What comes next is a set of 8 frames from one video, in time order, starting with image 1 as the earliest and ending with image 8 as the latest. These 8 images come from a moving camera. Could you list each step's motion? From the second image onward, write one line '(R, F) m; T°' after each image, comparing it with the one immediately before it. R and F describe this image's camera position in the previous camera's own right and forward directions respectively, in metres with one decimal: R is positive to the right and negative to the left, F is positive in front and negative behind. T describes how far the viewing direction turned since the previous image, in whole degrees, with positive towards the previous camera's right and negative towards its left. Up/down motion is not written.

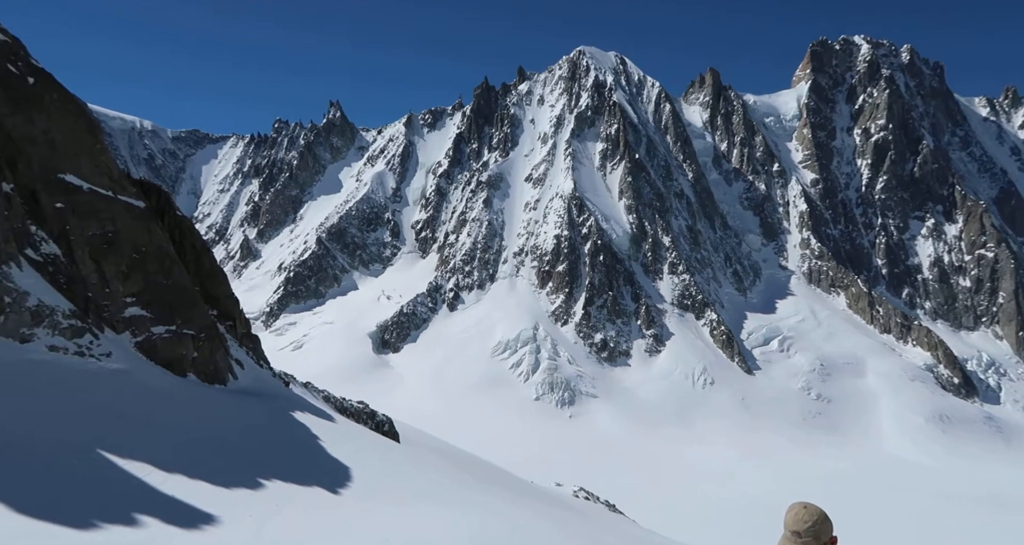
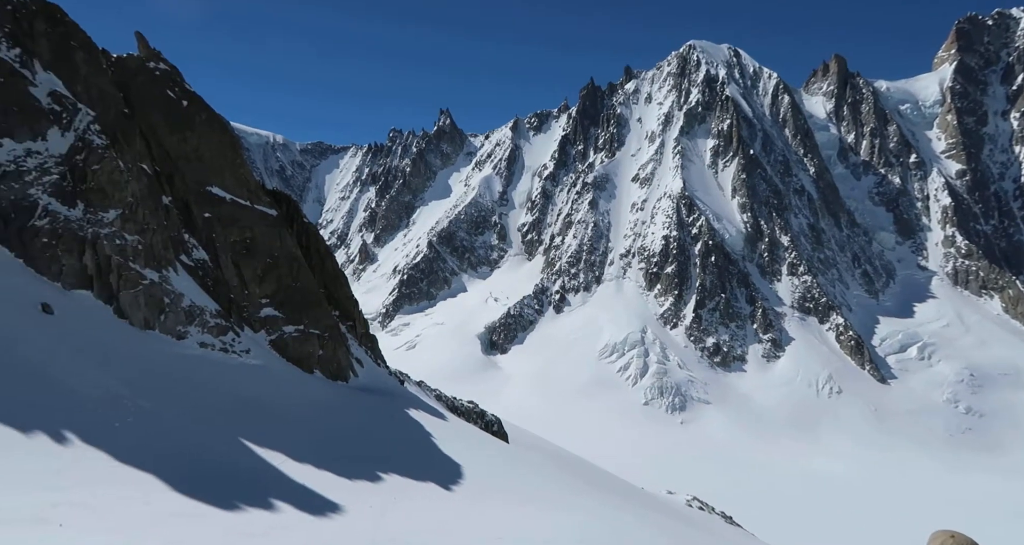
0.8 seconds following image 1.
(0.0, +0.3) m; -7°
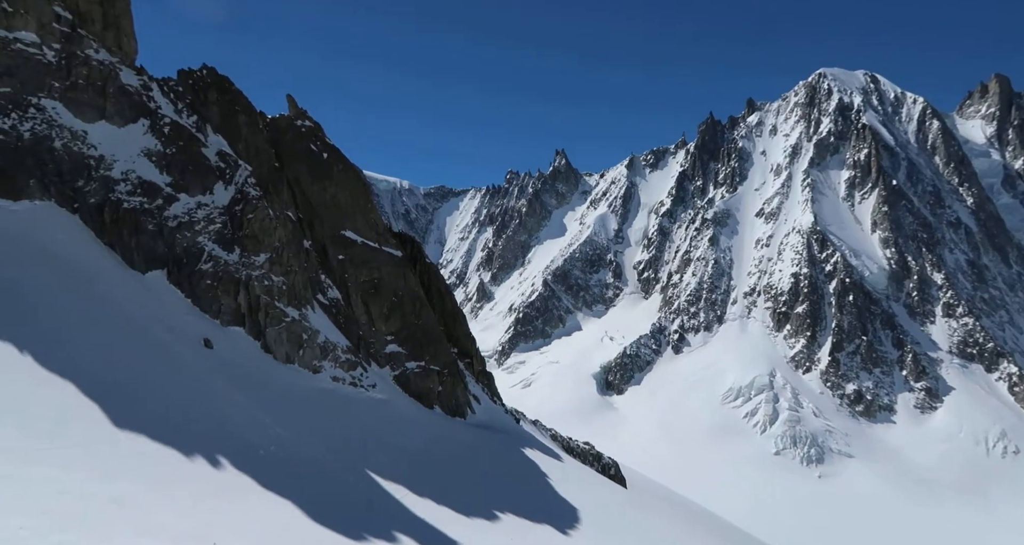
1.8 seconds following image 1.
(-0.1, +0.5) m; -7°
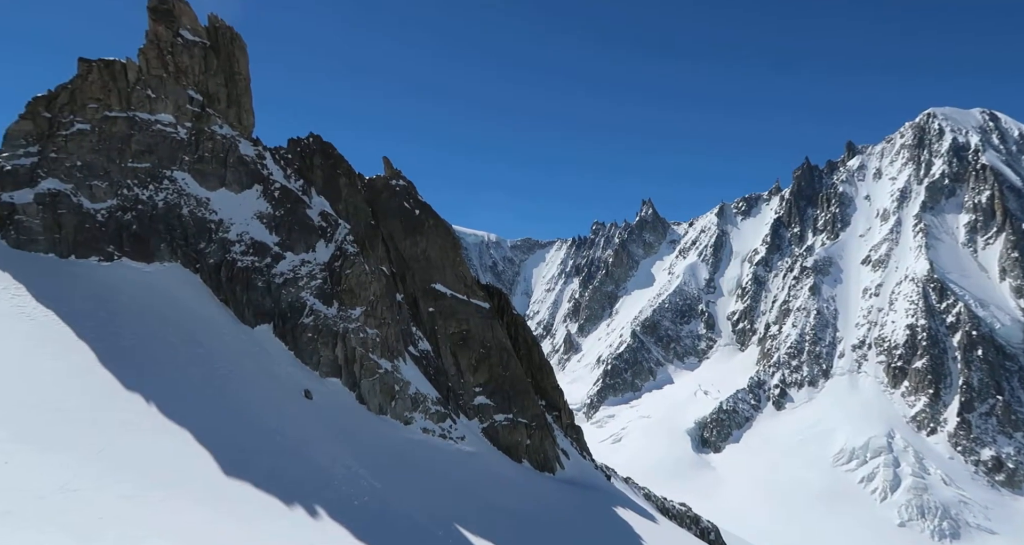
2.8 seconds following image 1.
(-0.1, +0.5) m; -5°
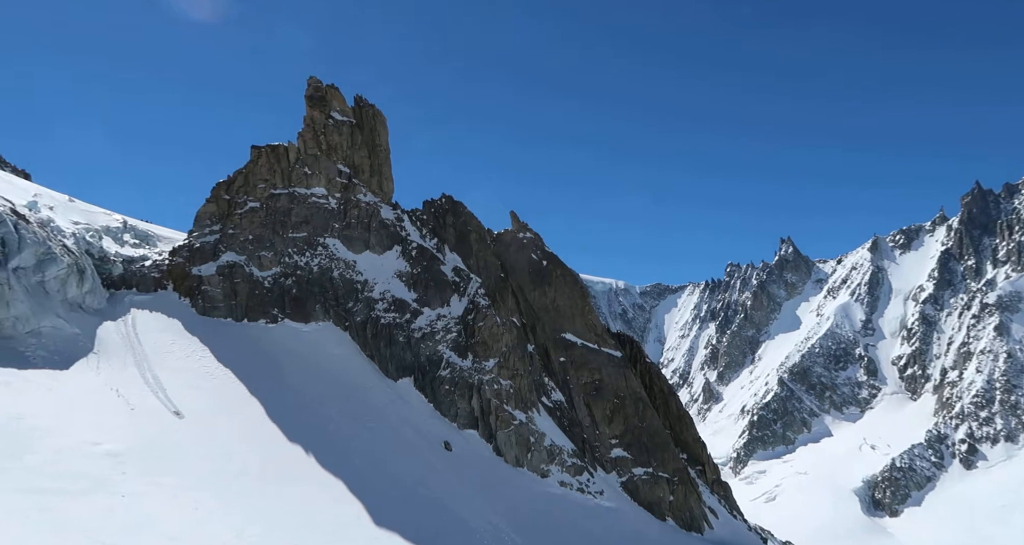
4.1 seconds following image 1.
(-0.2, +1.6) m; -8°
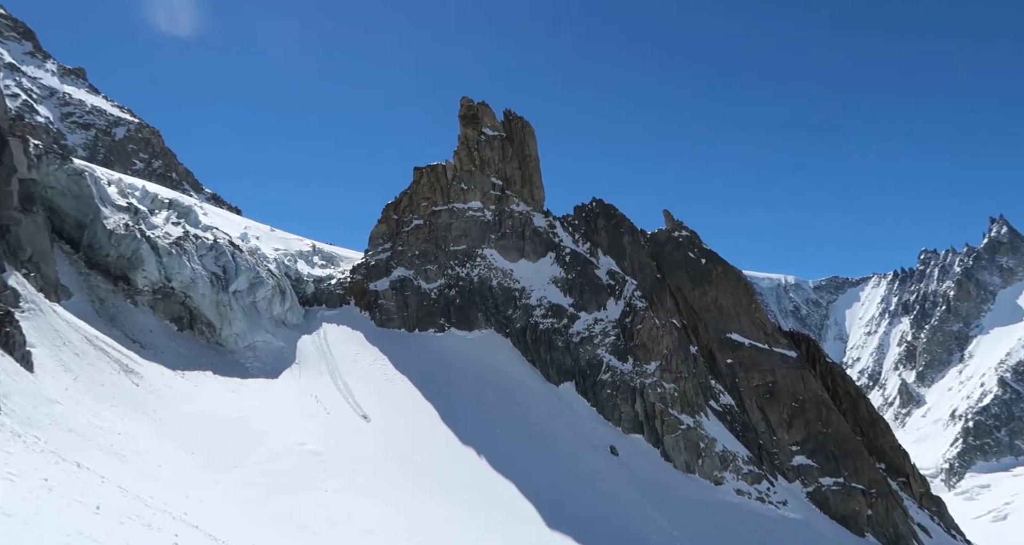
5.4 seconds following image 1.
(-0.6, +2.8) m; -10°
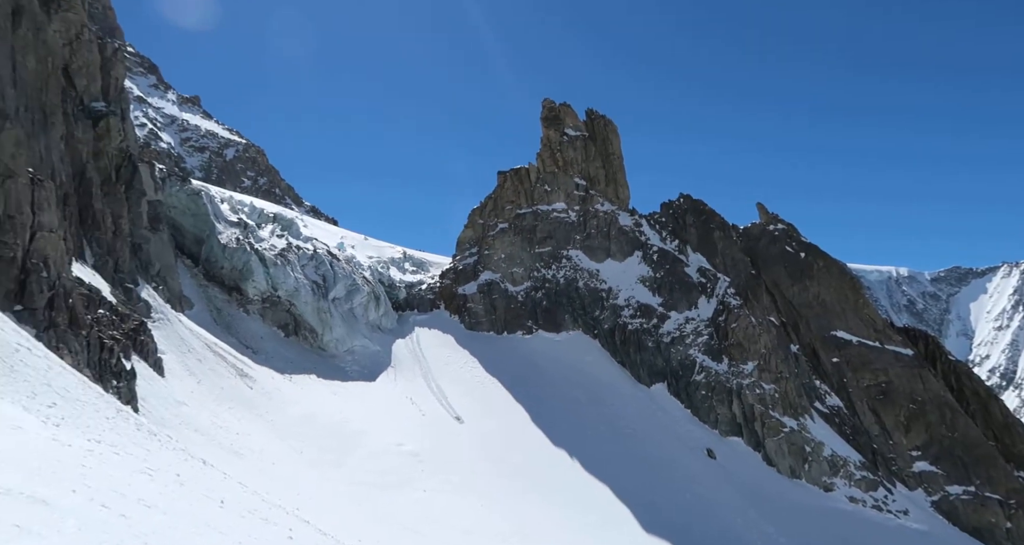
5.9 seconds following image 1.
(-0.6, +3.1) m; -5°
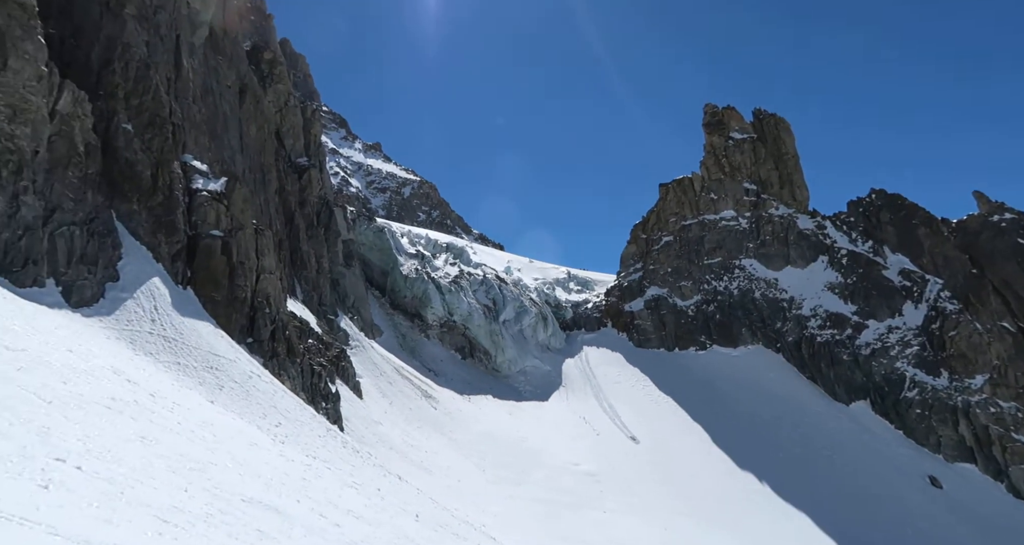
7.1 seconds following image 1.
(-1.9, +10.6) m; -10°
